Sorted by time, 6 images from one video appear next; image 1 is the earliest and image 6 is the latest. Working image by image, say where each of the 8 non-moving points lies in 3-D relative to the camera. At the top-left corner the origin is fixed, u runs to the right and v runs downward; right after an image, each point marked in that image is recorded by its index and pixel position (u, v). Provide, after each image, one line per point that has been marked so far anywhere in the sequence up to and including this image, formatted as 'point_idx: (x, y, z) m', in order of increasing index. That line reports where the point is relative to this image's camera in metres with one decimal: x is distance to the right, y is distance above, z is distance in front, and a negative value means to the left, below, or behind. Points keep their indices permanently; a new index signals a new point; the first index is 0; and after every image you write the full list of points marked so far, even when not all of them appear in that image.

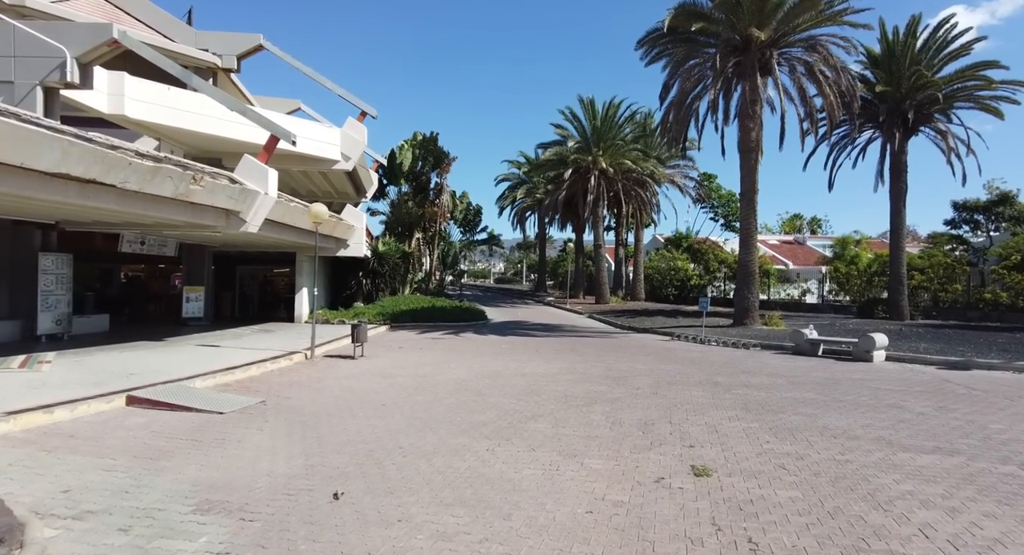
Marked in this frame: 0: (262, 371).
0: (-5.3, -2.0, +11.2) m
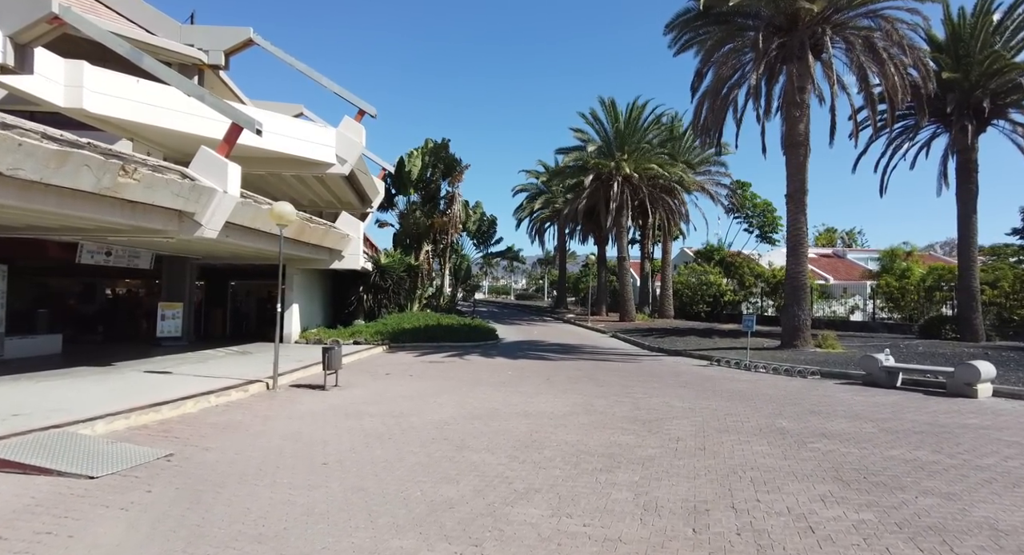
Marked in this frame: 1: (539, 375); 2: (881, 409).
0: (-5.3, -2.2, +9.0) m
1: (+0.6, -2.4, +12.8) m
2: (+6.2, -2.2, +8.8) m
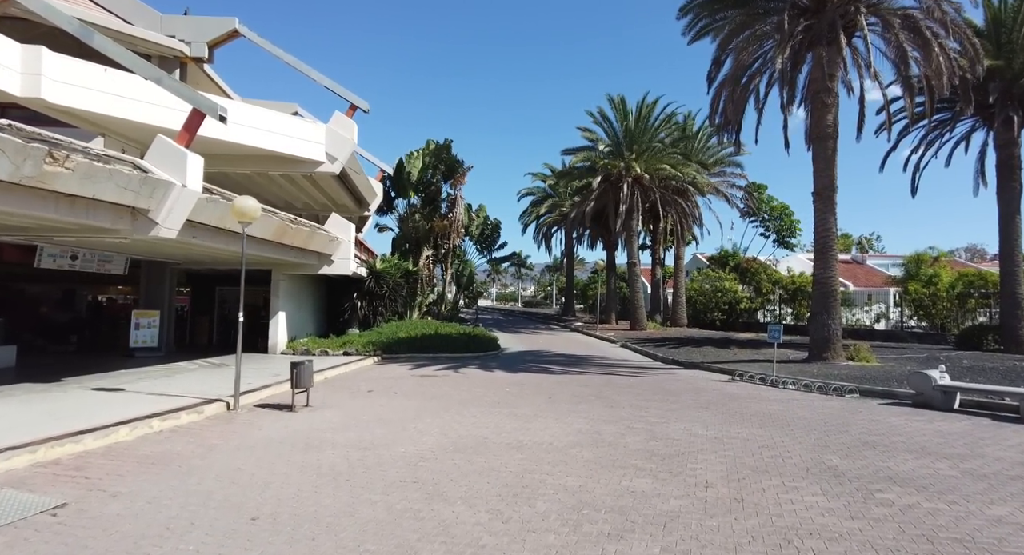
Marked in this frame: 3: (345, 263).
0: (-5.5, -2.3, +7.7) m
1: (+0.6, -2.5, +11.4) m
2: (+6.1, -2.3, +7.3) m
3: (-5.9, +0.5, +18.5) m
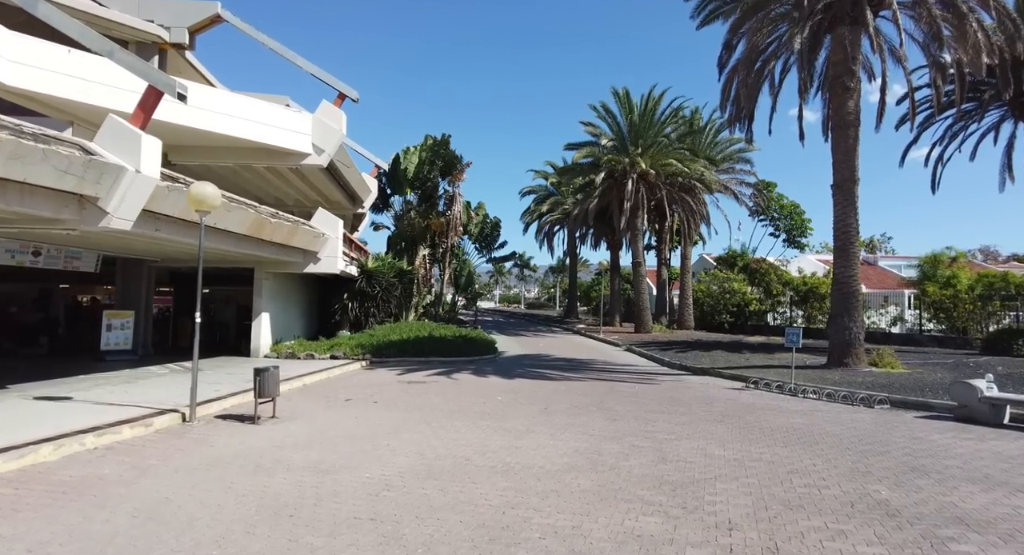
0: (-5.6, -2.2, +6.6) m
1: (+0.4, -2.4, +10.3) m
2: (+5.9, -2.2, +6.1) m
3: (-6.0, +0.5, +17.4) m
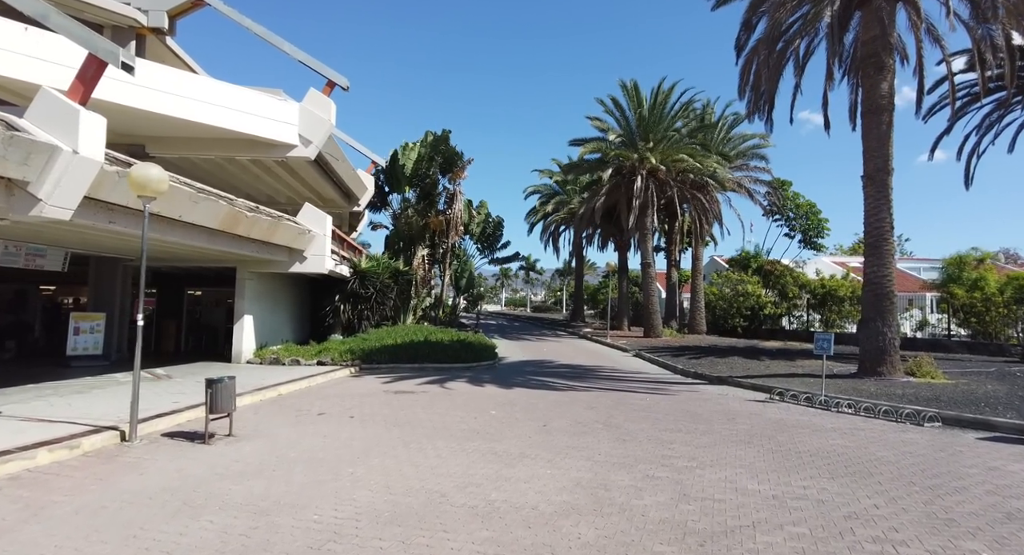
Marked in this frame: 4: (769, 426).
0: (-5.8, -2.1, +5.5) m
1: (+0.4, -2.4, +9.0) m
2: (+5.7, -2.2, +4.8) m
3: (-6.0, +0.5, +16.3) m
4: (+4.4, -2.5, +8.9) m
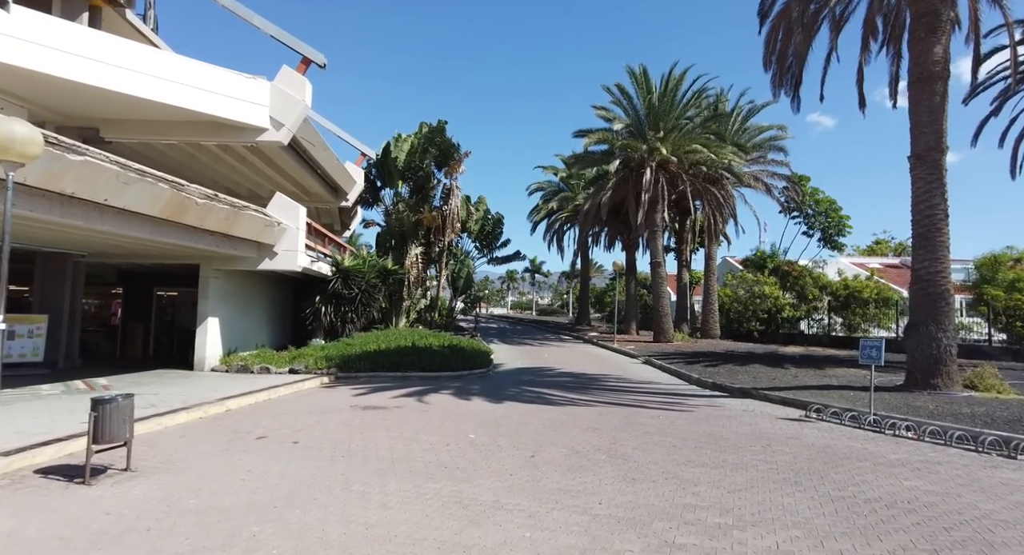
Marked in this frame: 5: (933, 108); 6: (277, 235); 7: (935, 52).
0: (-6.1, -2.0, +3.8) m
1: (+0.1, -2.3, +7.2) m
2: (+5.4, -2.0, +2.9) m
3: (-6.1, +0.6, +14.6) m
4: (+4.1, -2.4, +7.1) m
5: (+9.0, +3.6, +11.2) m
6: (-6.3, +1.1, +14.3) m
7: (+8.9, +4.7, +11.1) m
